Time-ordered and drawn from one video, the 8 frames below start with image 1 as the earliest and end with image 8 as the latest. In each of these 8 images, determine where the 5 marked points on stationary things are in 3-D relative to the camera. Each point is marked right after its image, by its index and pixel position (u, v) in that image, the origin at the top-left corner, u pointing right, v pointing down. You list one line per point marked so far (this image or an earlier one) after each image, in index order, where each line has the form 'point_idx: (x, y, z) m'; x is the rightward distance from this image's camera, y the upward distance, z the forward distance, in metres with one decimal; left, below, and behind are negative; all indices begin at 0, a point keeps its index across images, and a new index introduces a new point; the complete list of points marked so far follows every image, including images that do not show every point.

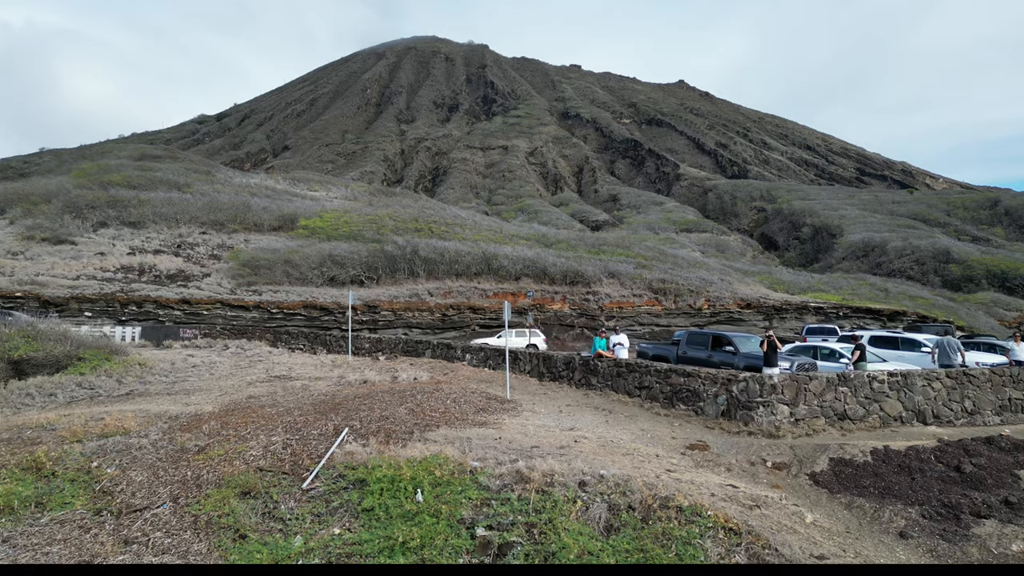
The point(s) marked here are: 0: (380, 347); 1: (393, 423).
0: (-3.4, -1.5, +18.3) m
1: (-1.8, -2.0, +10.7) m
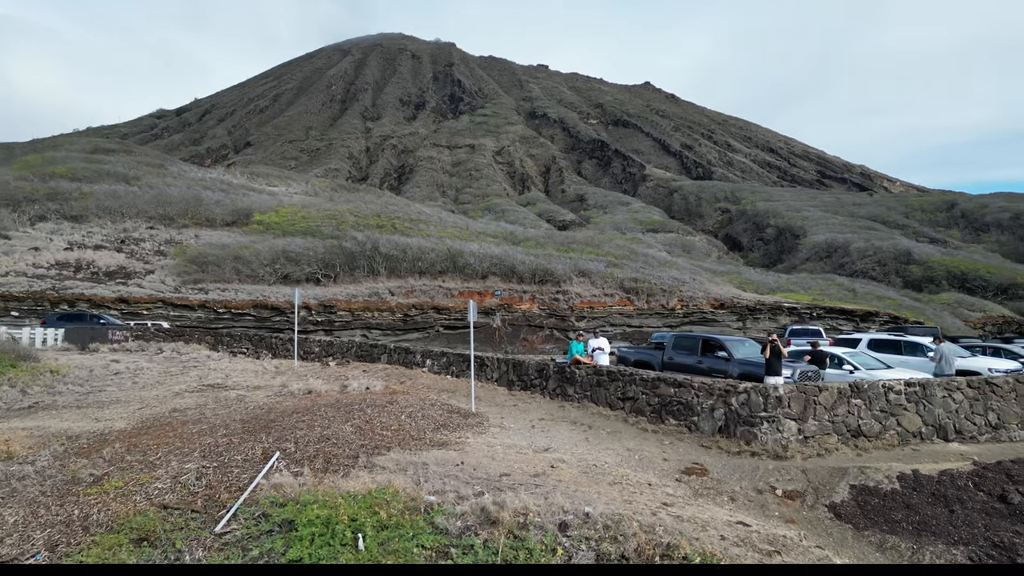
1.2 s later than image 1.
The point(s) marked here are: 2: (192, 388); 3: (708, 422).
0: (-4.2, -1.5, +16.5) m
1: (-2.2, -2.0, +9.0) m
2: (-6.1, -1.9, +13.6) m
3: (+2.6, -1.8, +9.6) m
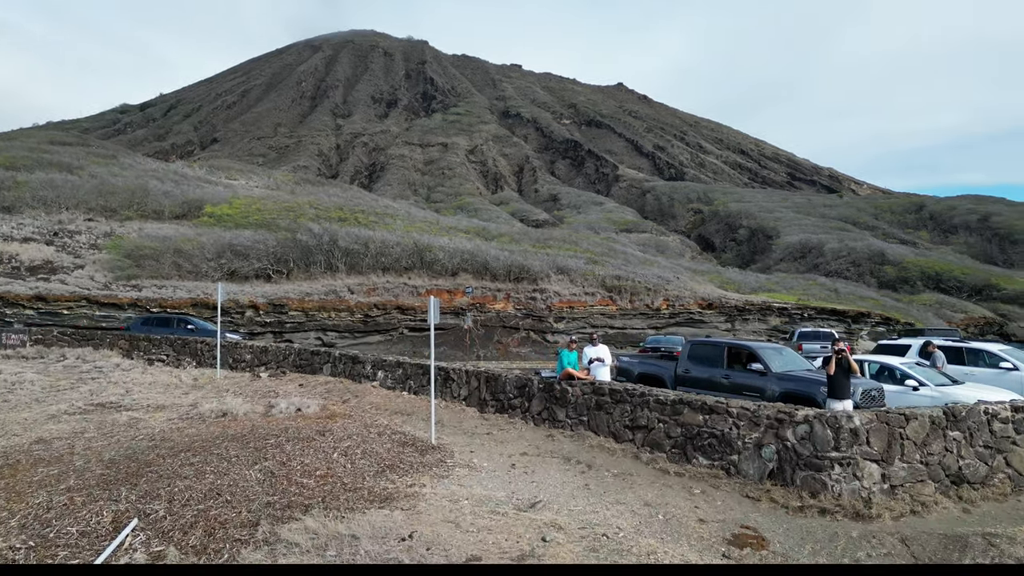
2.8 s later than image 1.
0: (-4.7, -1.4, +13.7) m
1: (-2.5, -1.9, +6.2) m
2: (-6.5, -1.8, +10.7) m
3: (+2.4, -1.7, +7.0) m
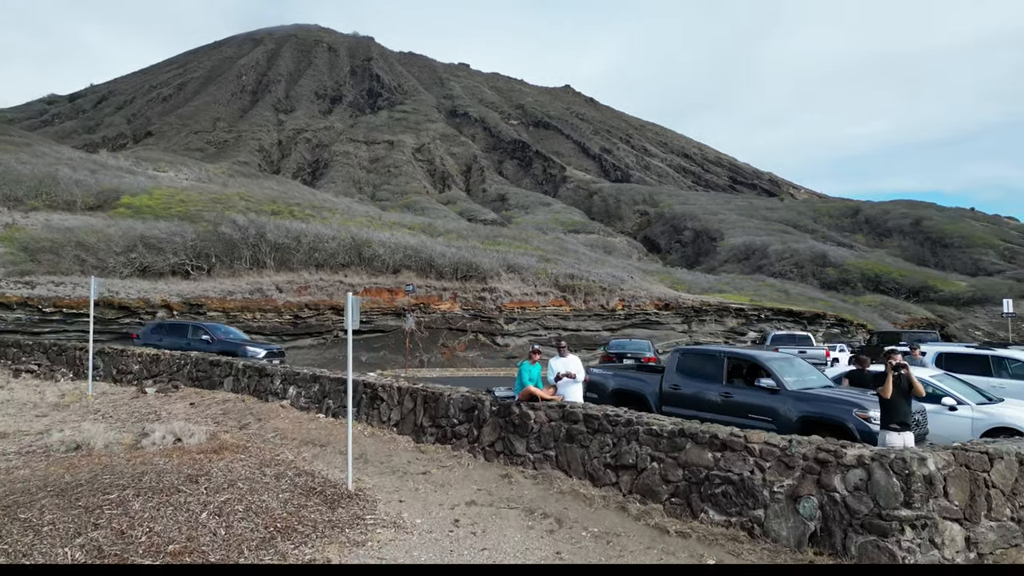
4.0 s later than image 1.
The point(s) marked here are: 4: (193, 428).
0: (-5.6, -1.3, +11.2) m
1: (-2.8, -1.8, +3.9) m
2: (-7.2, -1.7, +8.1) m
3: (+2.0, -1.7, +5.1) m
4: (-3.6, -1.6, +8.2) m
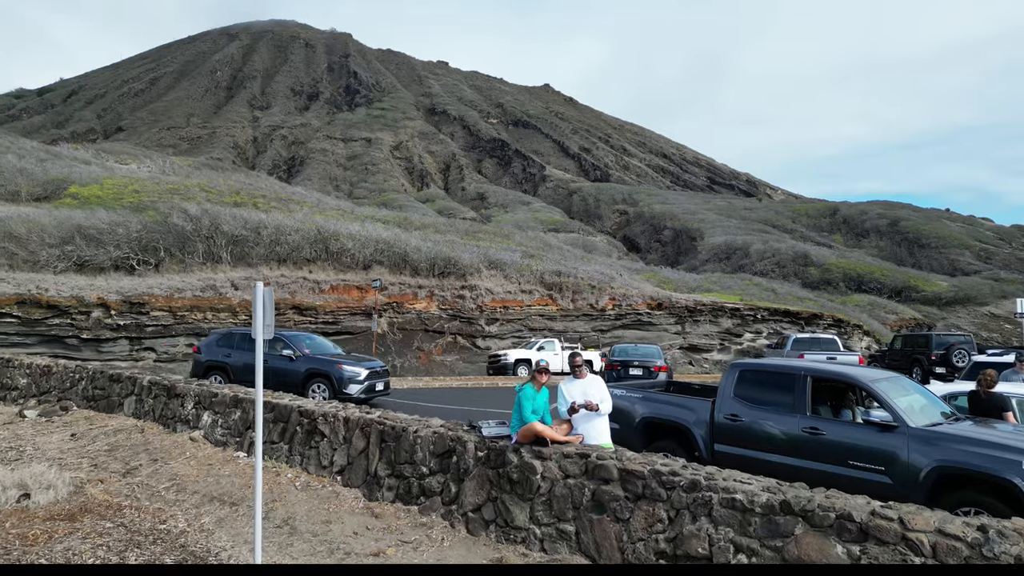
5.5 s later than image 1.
0: (-5.8, -1.2, +8.8) m
1: (-2.7, -1.7, +1.6) m
2: (-7.2, -1.6, +5.7) m
3: (+2.0, -1.6, +2.9) m
4: (-3.7, -1.5, +5.8) m
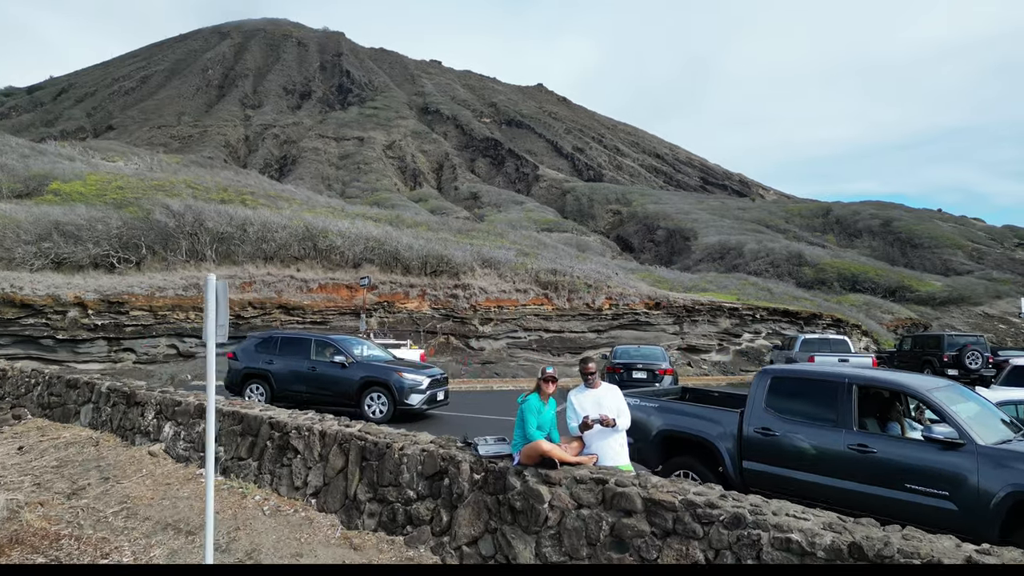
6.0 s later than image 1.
0: (-5.8, -1.2, +8.1) m
1: (-2.7, -1.7, +0.9) m
2: (-7.2, -1.6, +4.9) m
3: (+2.0, -1.6, +2.2) m
4: (-3.7, -1.5, +5.1) m
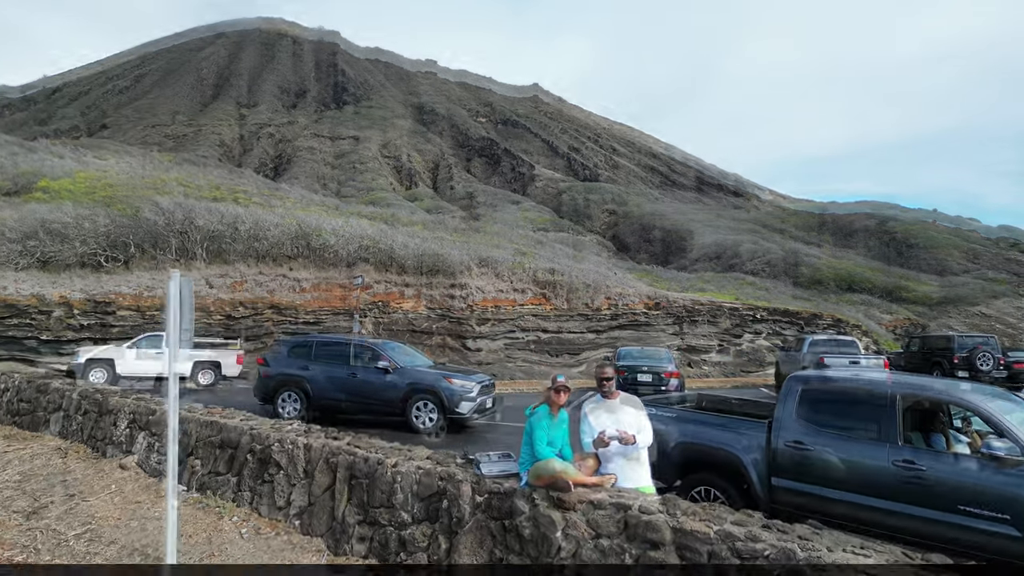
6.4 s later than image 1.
0: (-5.8, -1.2, +7.6) m
1: (-2.6, -1.7, +0.4) m
2: (-7.2, -1.6, +4.4) m
3: (+2.1, -1.6, +1.8) m
4: (-3.7, -1.5, +4.6) m
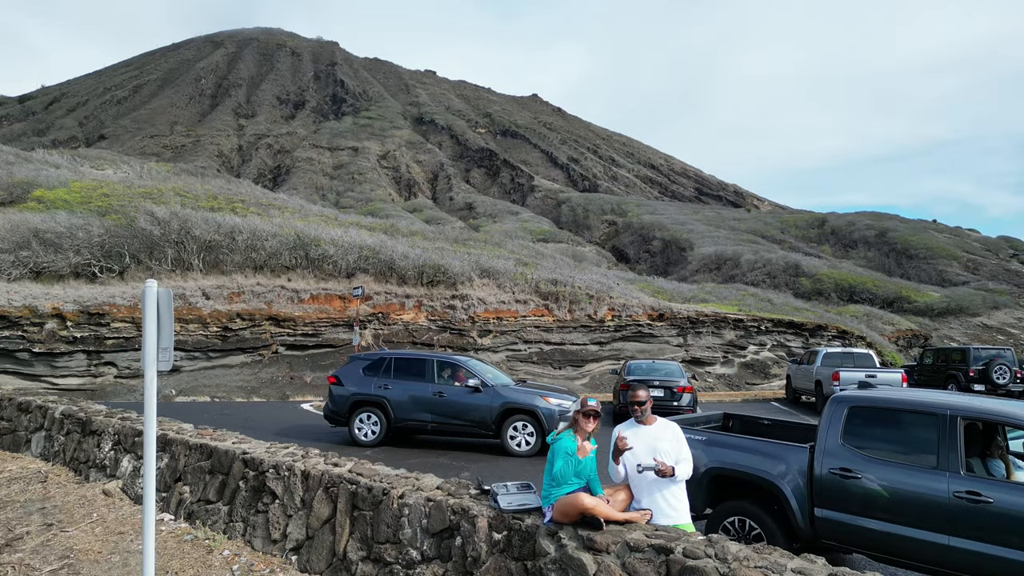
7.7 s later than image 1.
0: (-5.7, -1.3, +7.2) m
1: (-2.5, -1.7, 0.0) m
2: (-7.1, -1.7, +4.0) m
3: (+2.2, -1.6, +1.4) m
4: (-3.6, -1.5, +4.2) m
